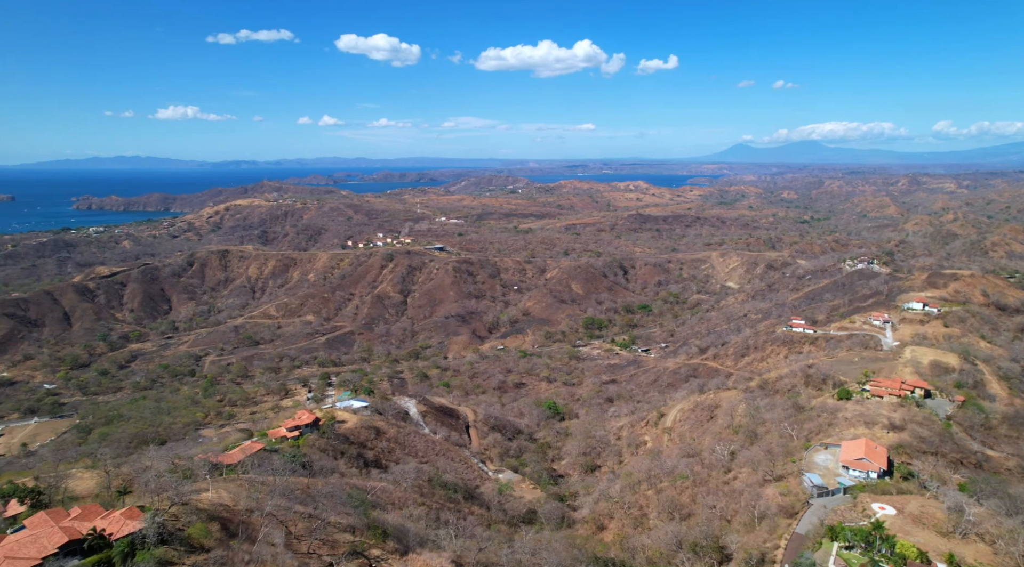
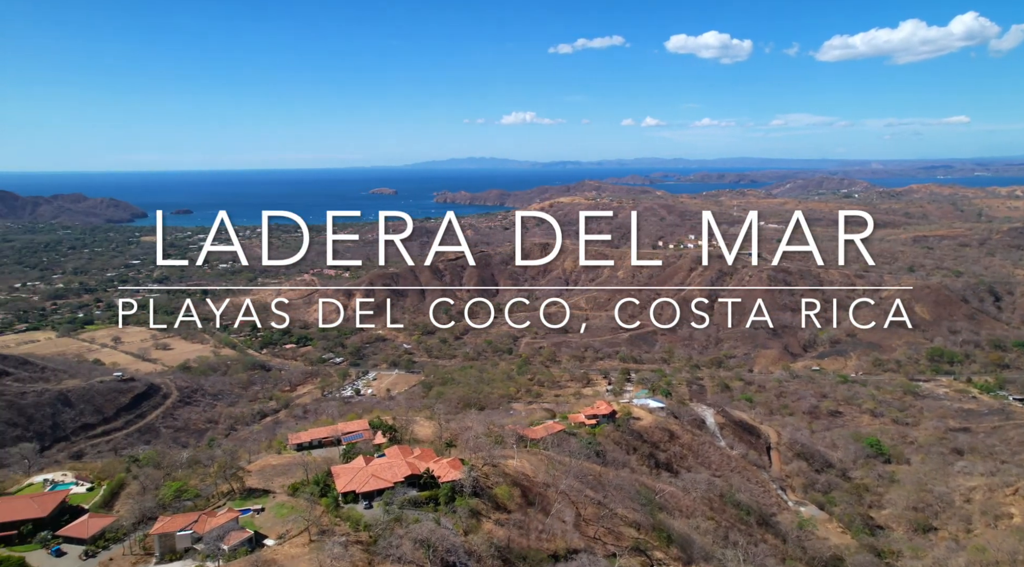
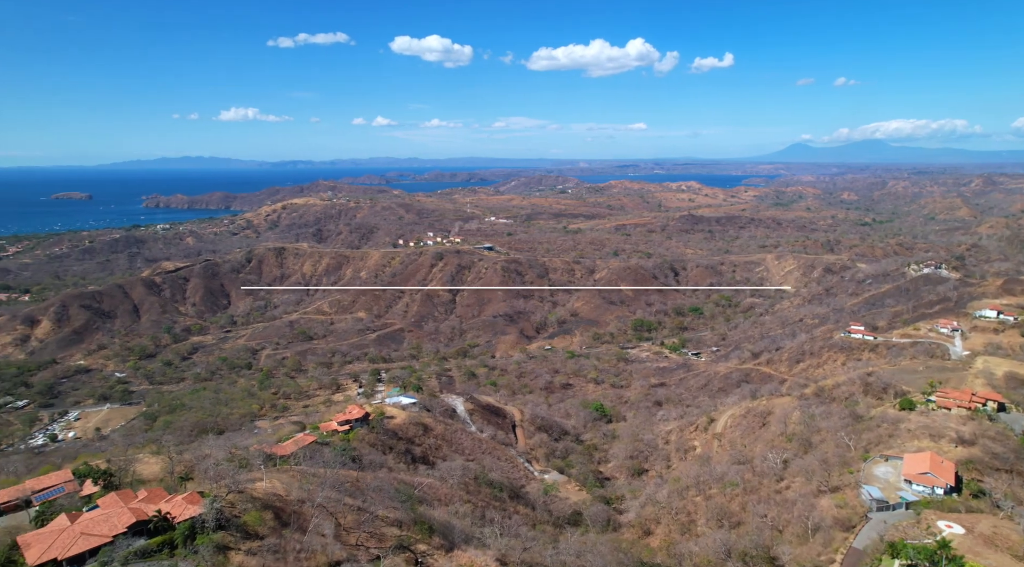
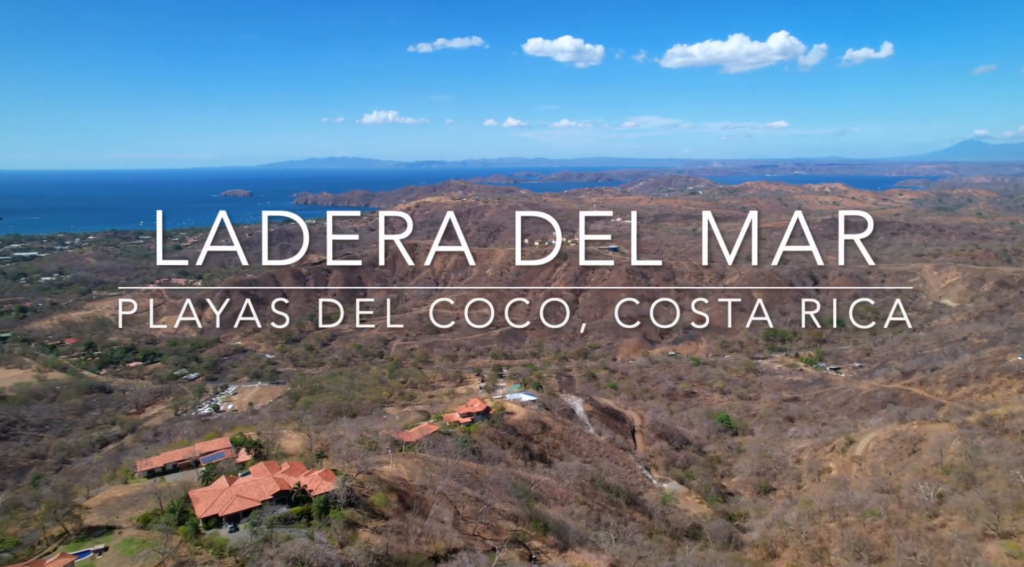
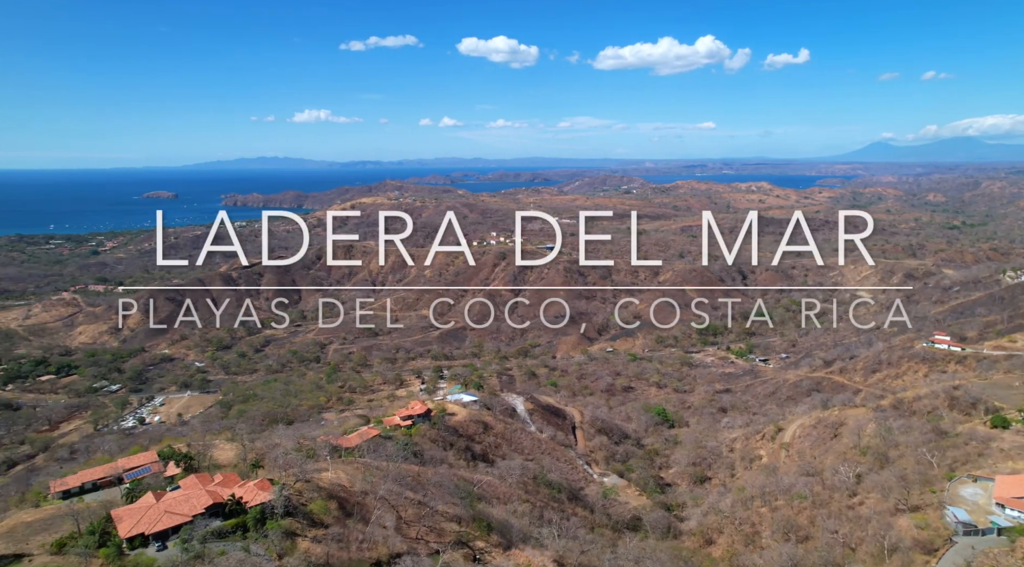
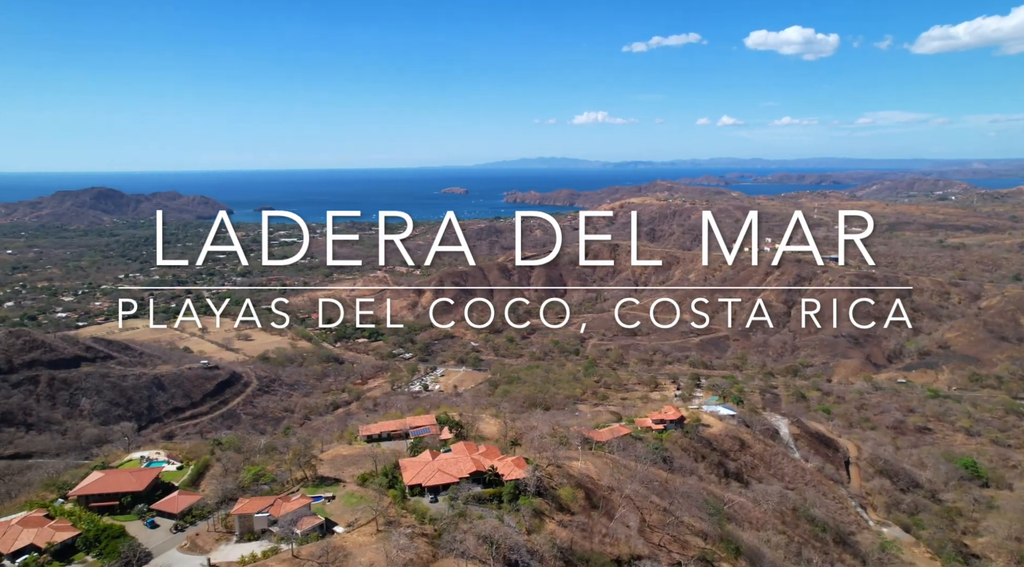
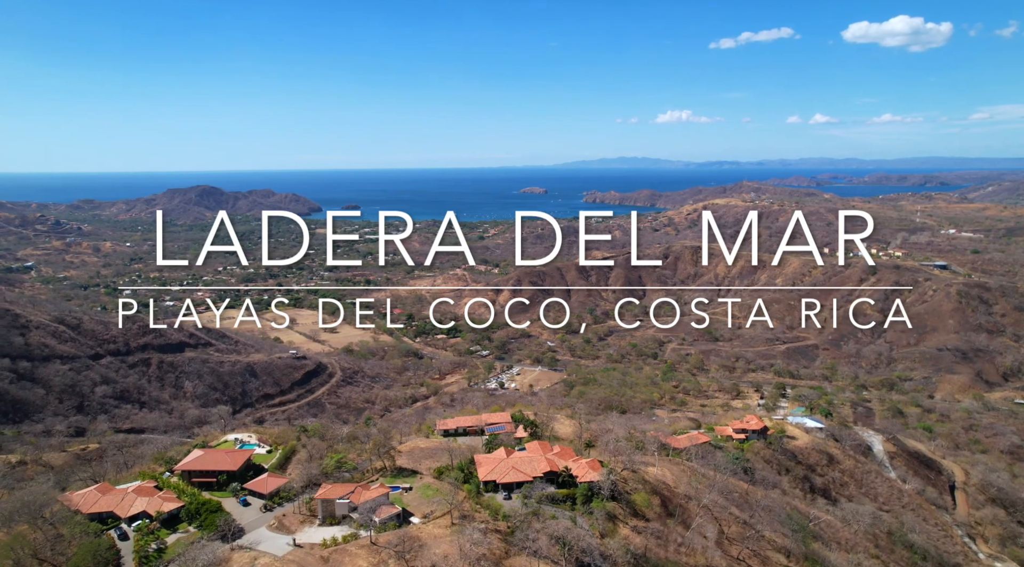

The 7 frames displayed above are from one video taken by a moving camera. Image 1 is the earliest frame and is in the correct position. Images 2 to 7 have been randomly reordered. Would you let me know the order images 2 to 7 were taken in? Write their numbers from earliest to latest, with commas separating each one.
3, 5, 4, 2, 6, 7
